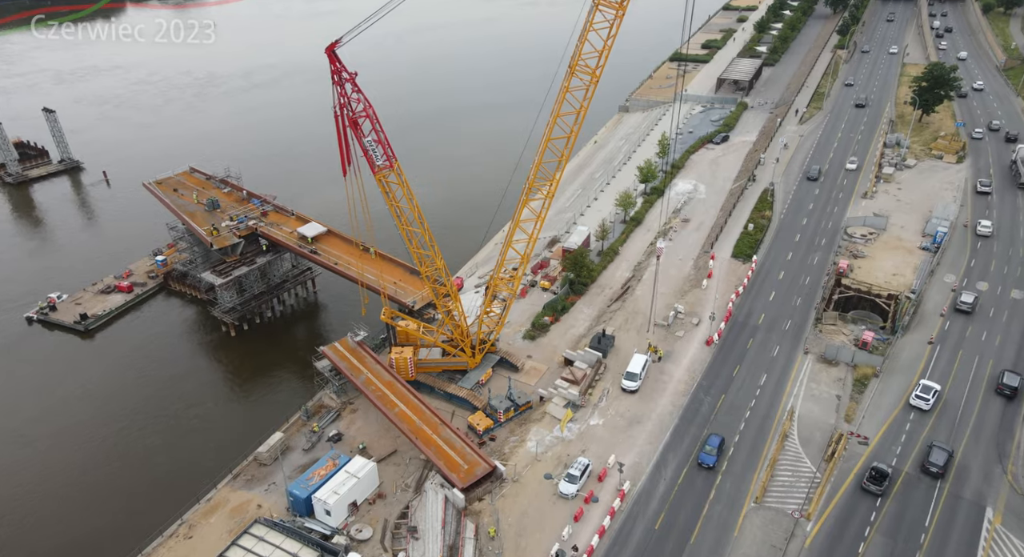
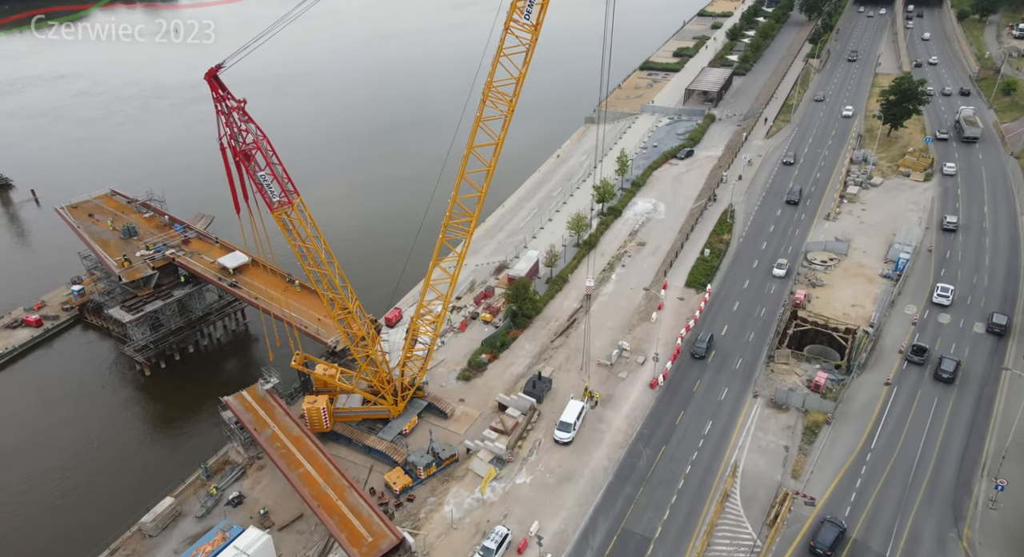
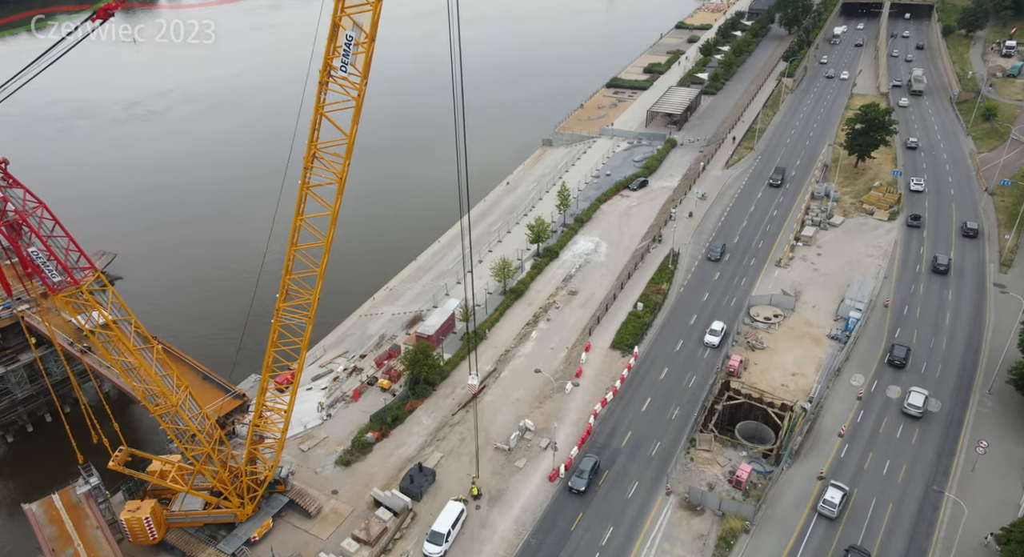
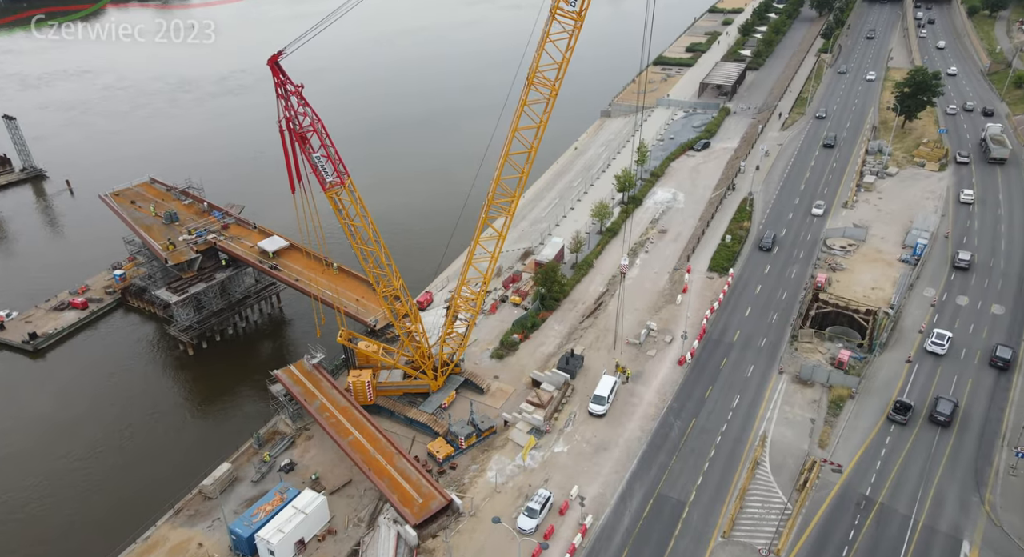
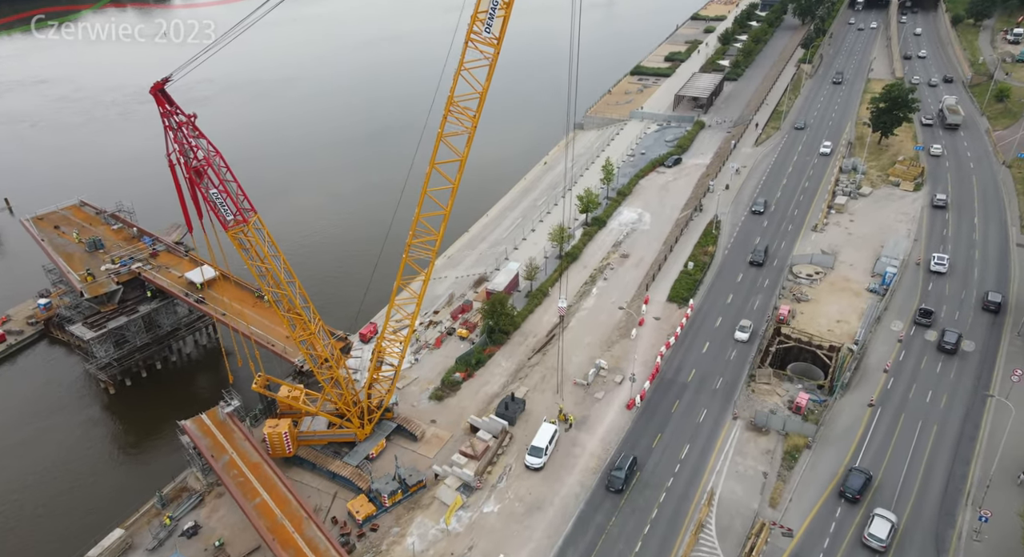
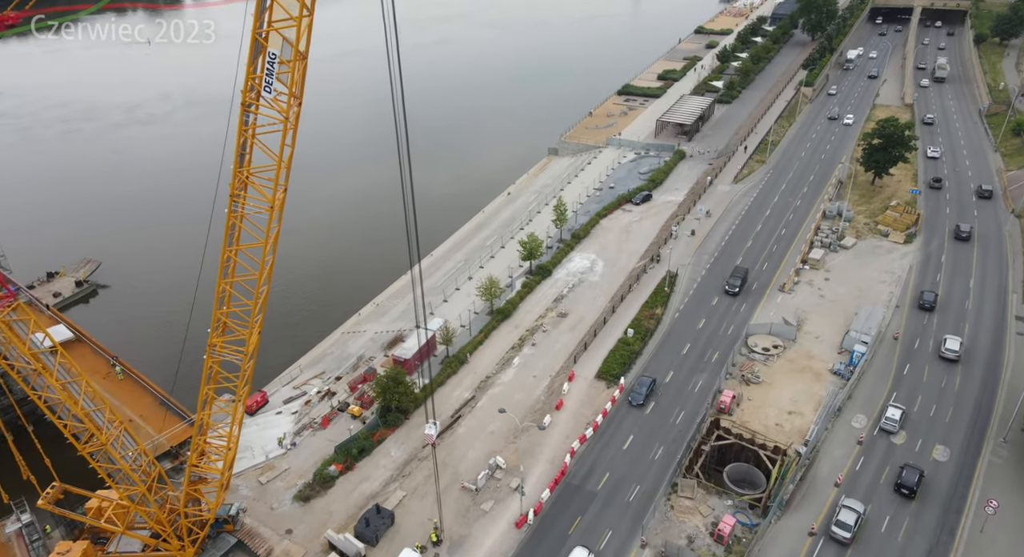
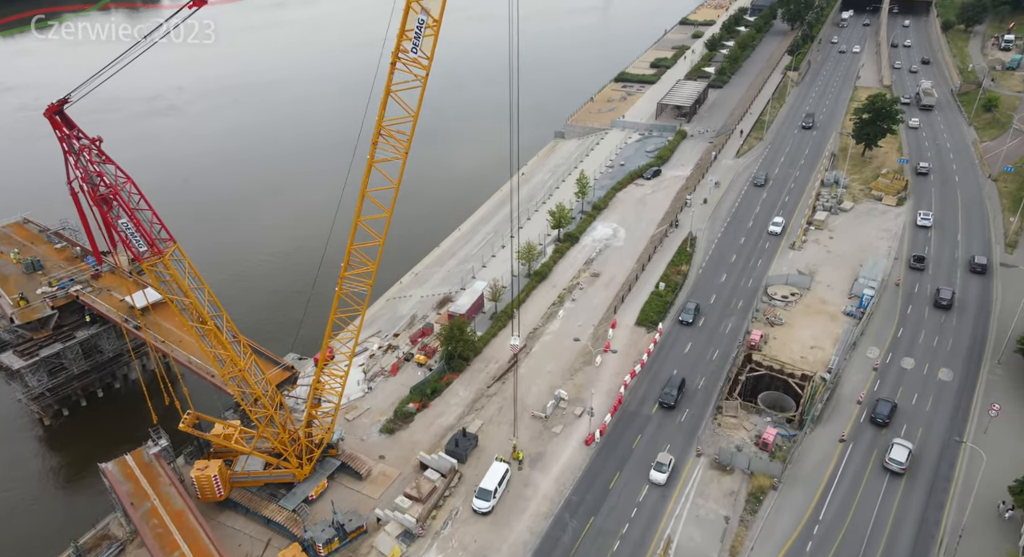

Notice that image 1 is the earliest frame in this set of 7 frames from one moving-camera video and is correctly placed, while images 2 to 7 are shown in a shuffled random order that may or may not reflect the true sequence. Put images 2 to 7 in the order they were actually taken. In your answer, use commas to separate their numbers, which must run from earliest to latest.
4, 2, 5, 7, 3, 6
